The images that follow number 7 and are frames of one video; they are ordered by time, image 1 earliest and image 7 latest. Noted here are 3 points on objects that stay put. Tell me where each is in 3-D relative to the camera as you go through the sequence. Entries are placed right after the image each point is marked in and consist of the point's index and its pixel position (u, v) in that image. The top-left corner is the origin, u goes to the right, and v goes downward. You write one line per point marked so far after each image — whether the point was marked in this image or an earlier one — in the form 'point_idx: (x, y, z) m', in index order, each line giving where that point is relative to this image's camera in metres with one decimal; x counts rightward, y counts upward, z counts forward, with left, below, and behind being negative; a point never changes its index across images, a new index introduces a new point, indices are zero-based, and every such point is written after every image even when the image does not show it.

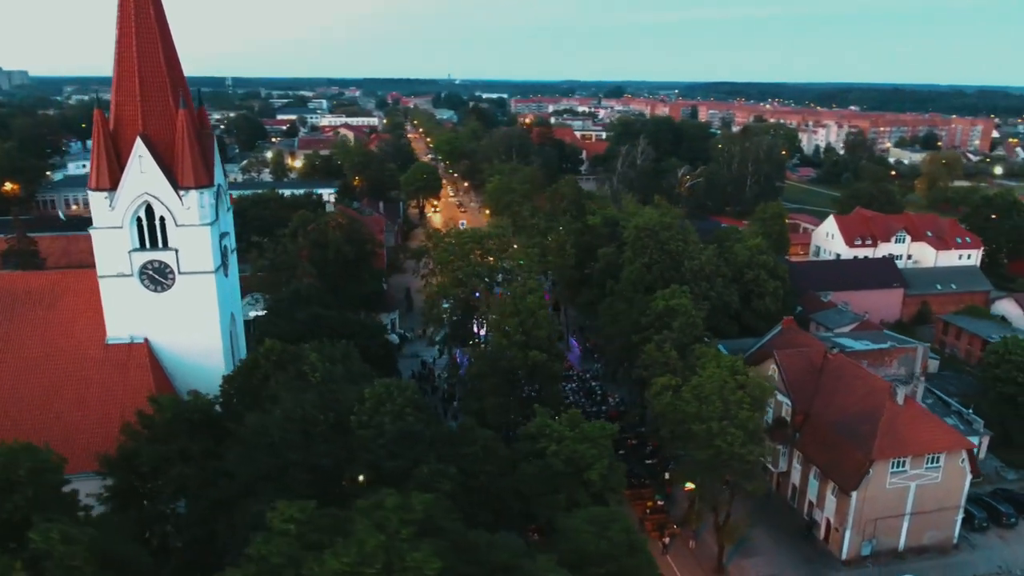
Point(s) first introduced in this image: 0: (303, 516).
0: (-2.8, -3.4, +10.4) m
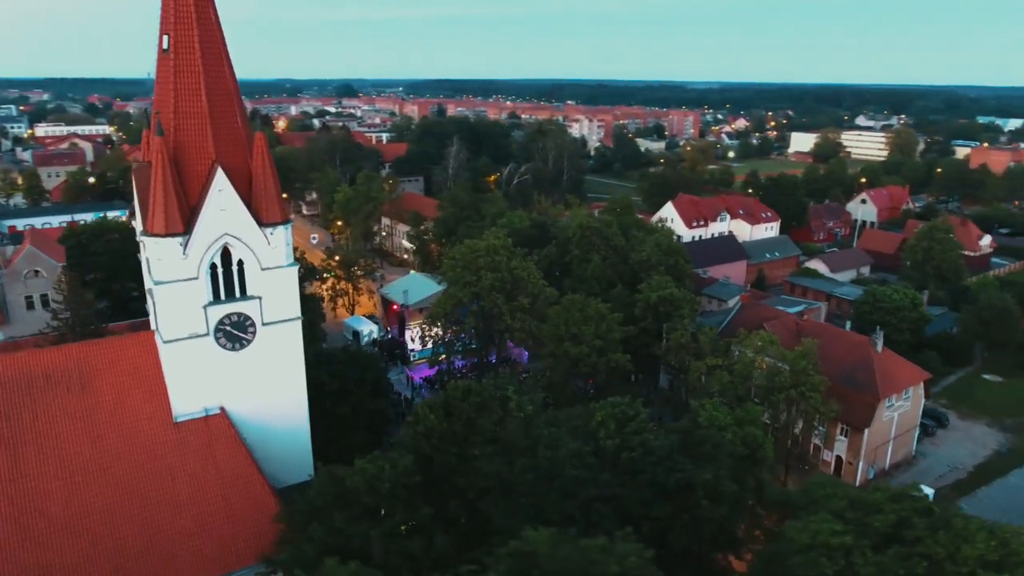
0: (+5.0, -3.7, +11.0) m
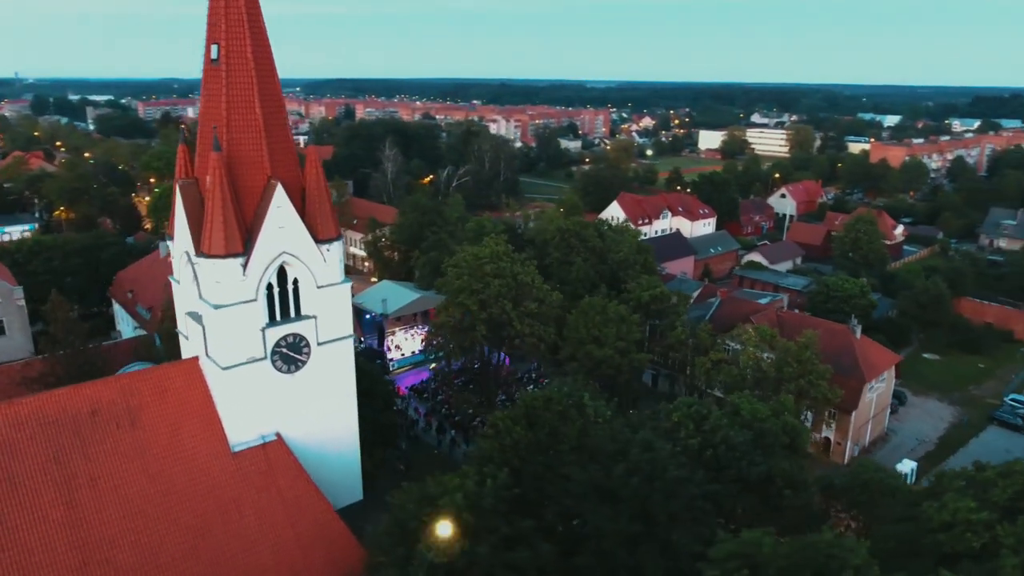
0: (+7.8, -3.7, +12.0) m
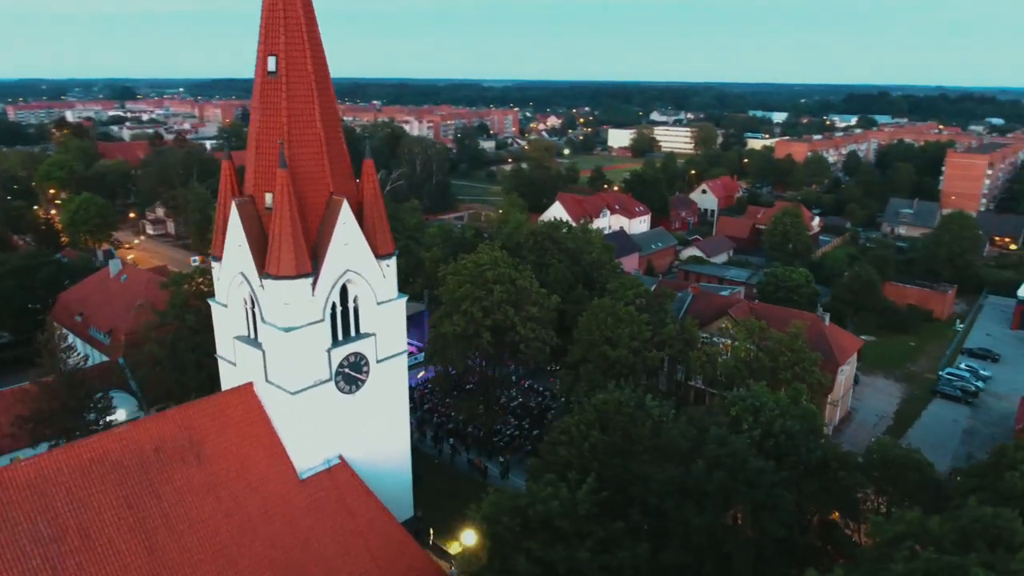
0: (+10.2, -3.5, +13.5) m
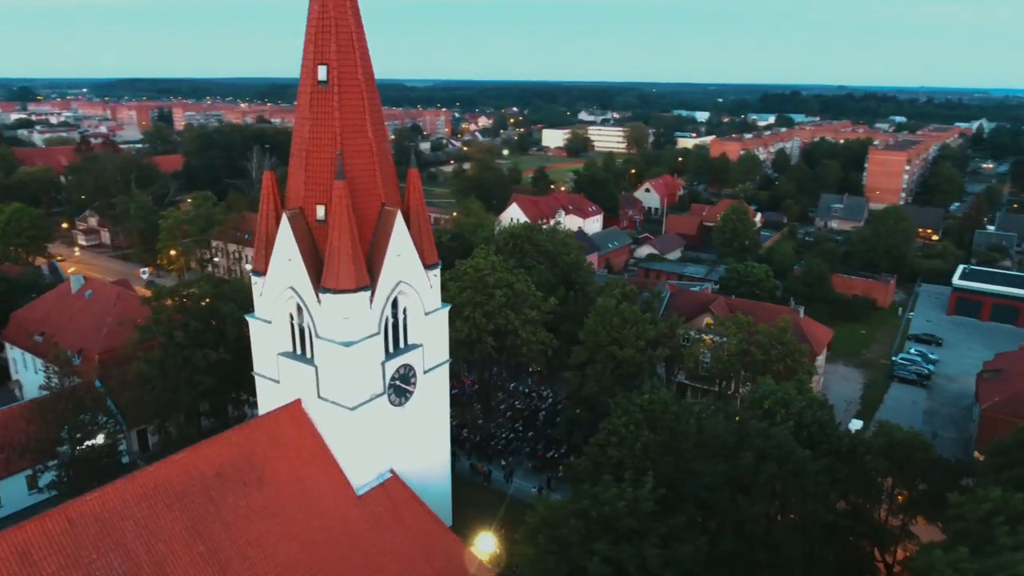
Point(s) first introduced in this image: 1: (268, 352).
0: (+11.8, -3.4, +14.9) m
1: (-5.9, -1.6, +17.4) m
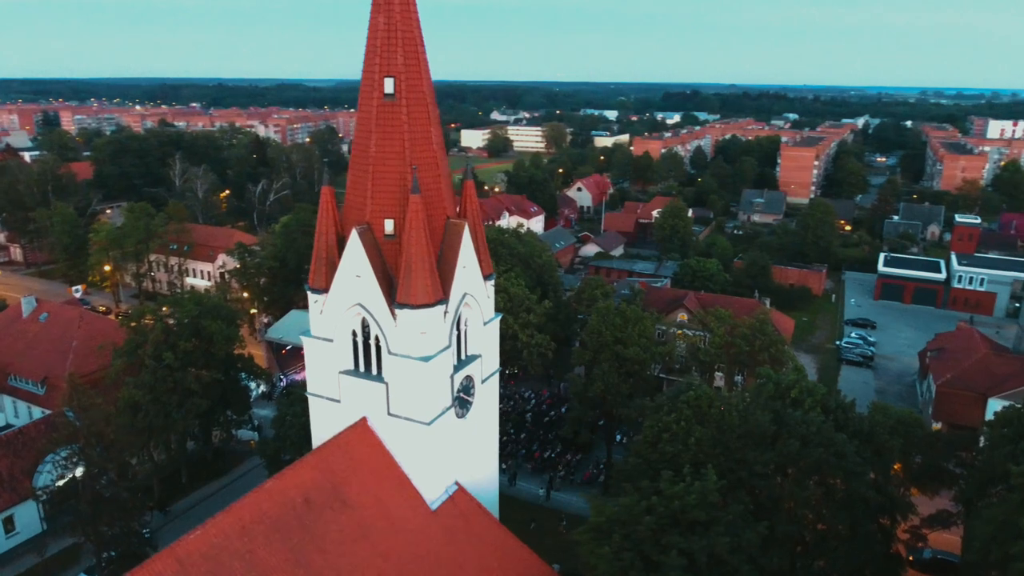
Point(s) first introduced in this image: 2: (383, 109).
0: (+13.6, -3.1, +16.8) m
1: (-4.4, -2.0, +17.0) m
2: (-2.7, +3.8, +15.3) m
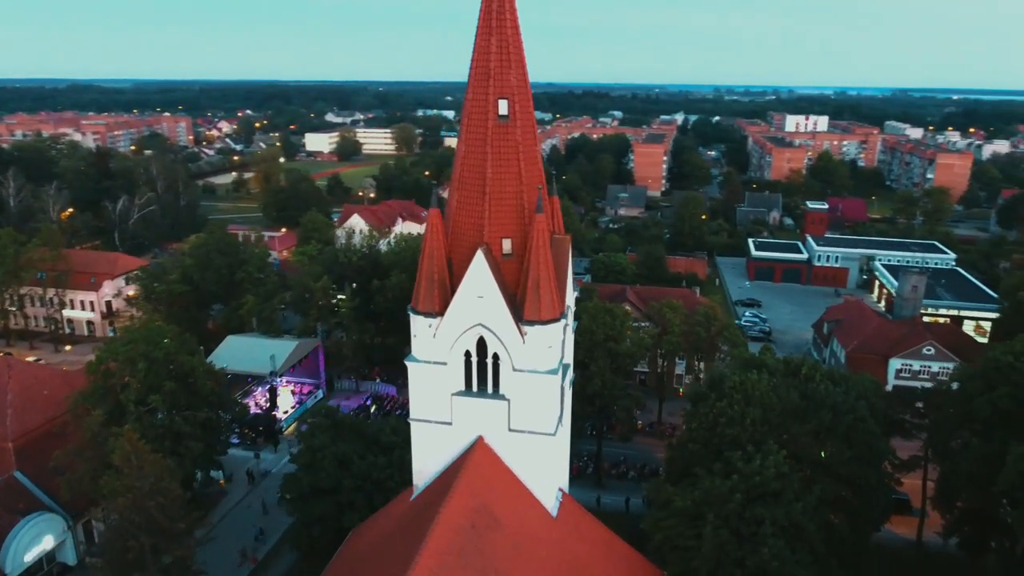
0: (+15.7, -2.3, +20.9) m
1: (-1.8, -2.5, +16.8) m
2: (-0.2, +3.4, +15.5) m
